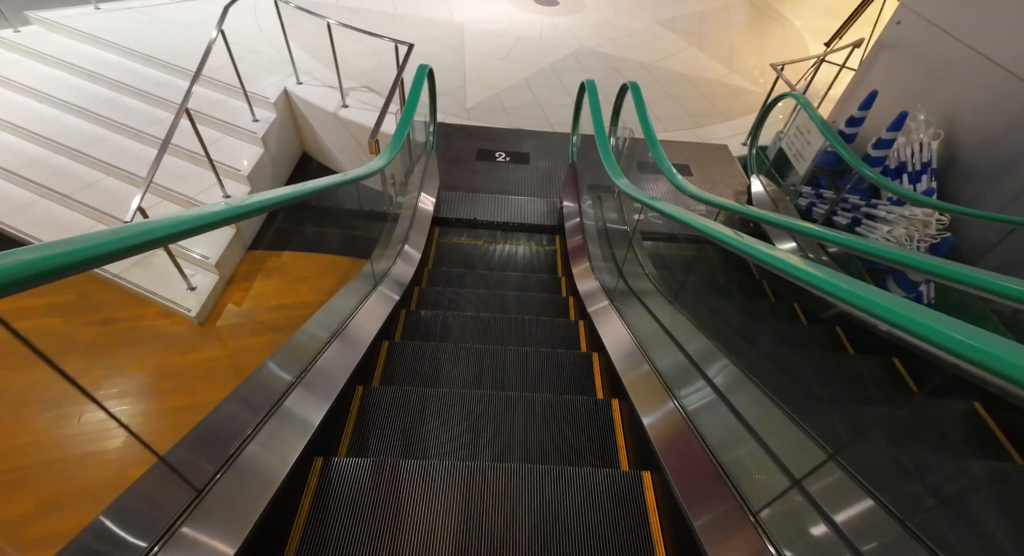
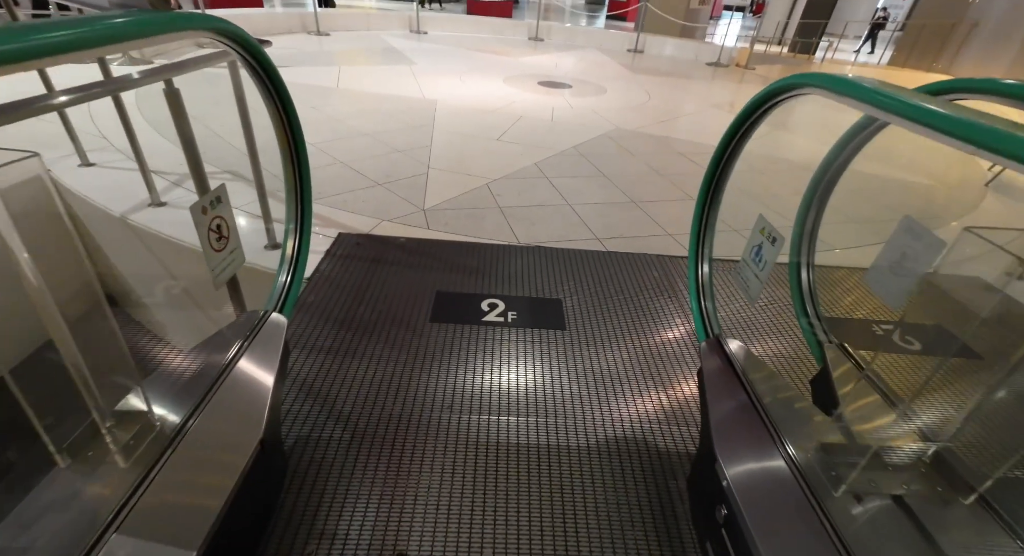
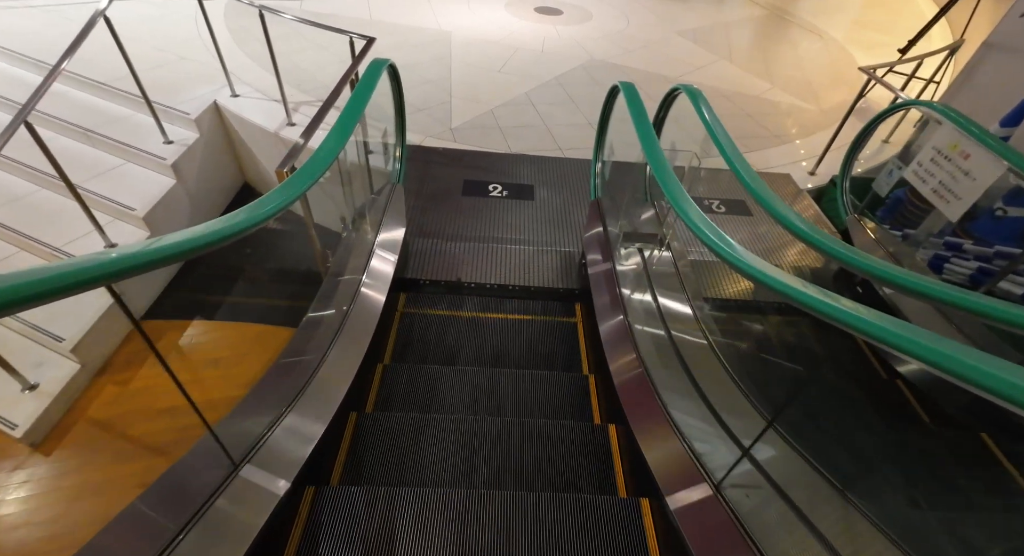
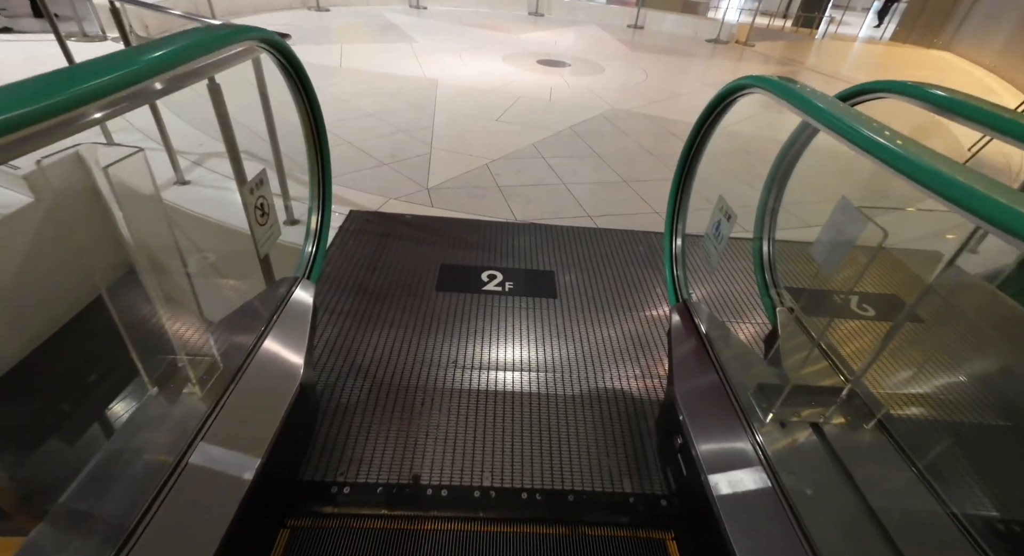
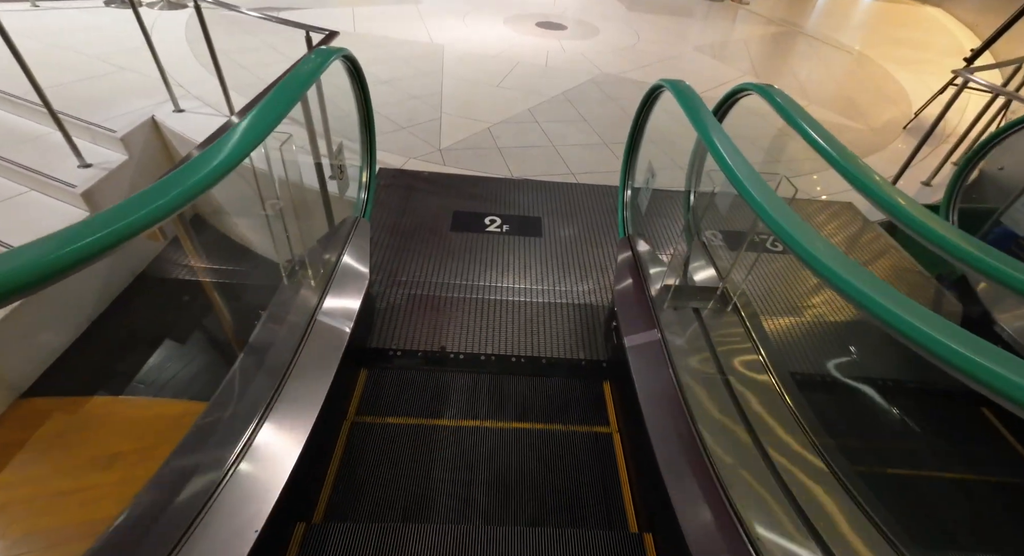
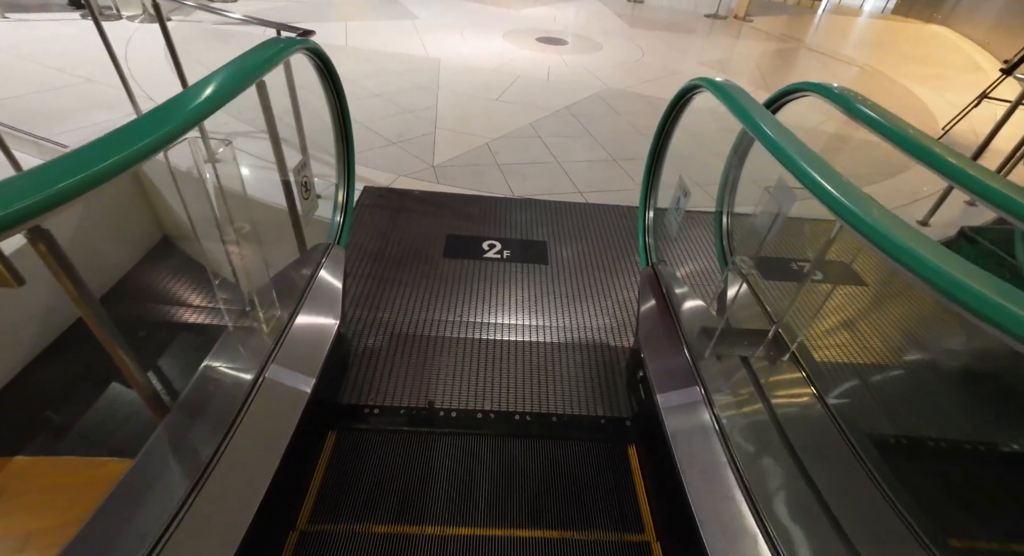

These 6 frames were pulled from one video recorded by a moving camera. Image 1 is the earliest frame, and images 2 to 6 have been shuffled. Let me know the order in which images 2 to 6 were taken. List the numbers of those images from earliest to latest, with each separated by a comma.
3, 5, 6, 4, 2
